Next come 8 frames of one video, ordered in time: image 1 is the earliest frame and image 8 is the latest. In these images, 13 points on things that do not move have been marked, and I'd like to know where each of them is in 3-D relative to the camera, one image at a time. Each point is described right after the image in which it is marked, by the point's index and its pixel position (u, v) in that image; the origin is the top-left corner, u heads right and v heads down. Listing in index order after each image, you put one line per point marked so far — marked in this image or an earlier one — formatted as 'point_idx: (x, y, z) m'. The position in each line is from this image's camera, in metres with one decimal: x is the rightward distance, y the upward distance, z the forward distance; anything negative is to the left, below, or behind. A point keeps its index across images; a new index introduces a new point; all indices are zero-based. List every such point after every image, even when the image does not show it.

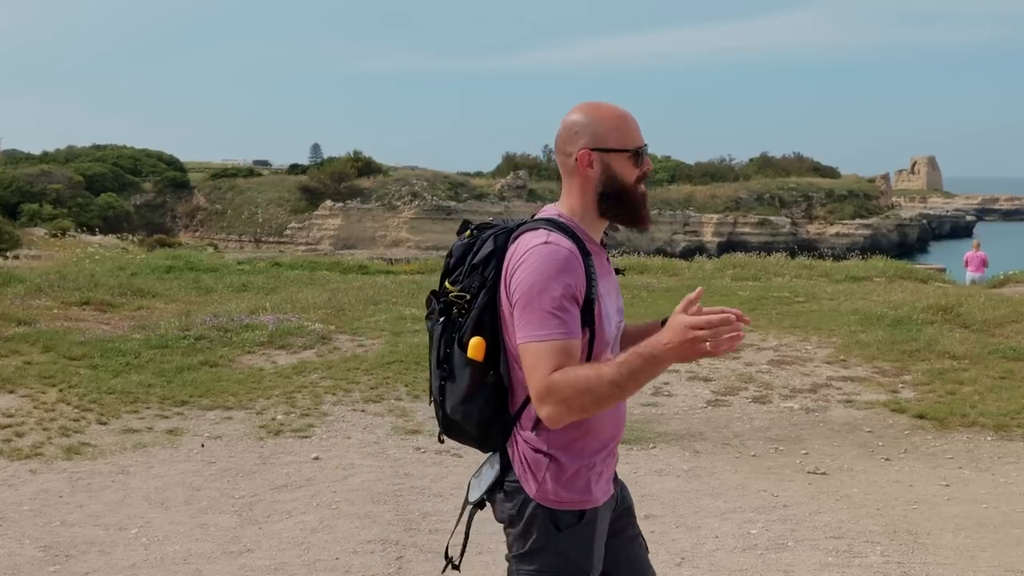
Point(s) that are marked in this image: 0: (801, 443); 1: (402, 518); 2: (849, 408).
0: (+1.5, -0.8, +6.8) m
1: (-0.4, -0.9, +5.0) m
2: (+2.0, -0.7, +7.6) m
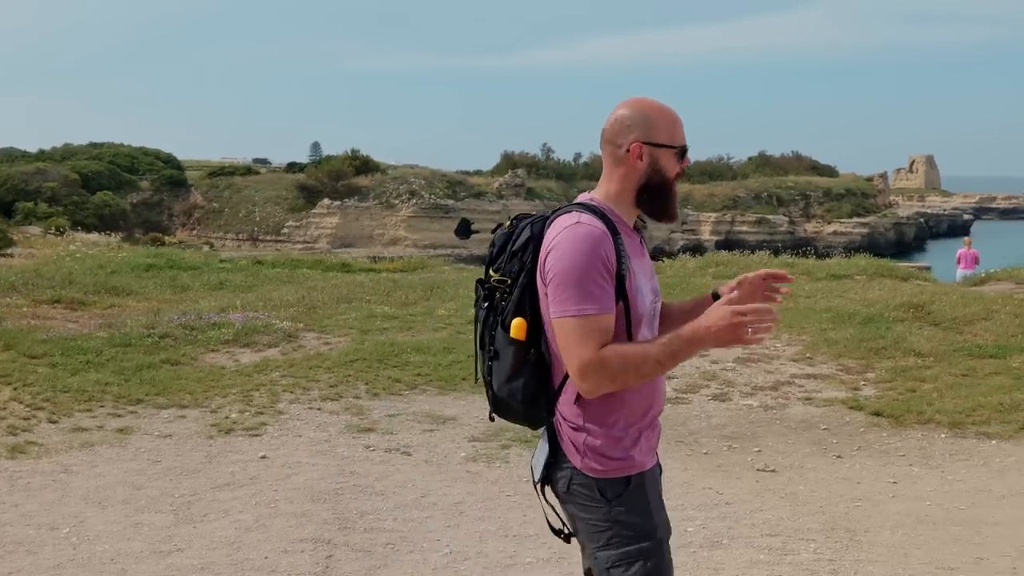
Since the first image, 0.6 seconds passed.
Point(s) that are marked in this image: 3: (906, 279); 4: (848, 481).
0: (+1.3, -0.8, +6.8) m
1: (-0.7, -0.9, +5.0) m
2: (+1.7, -0.7, +7.5) m
3: (+5.0, +0.1, +16.1) m
4: (+1.6, -0.9, +5.9) m
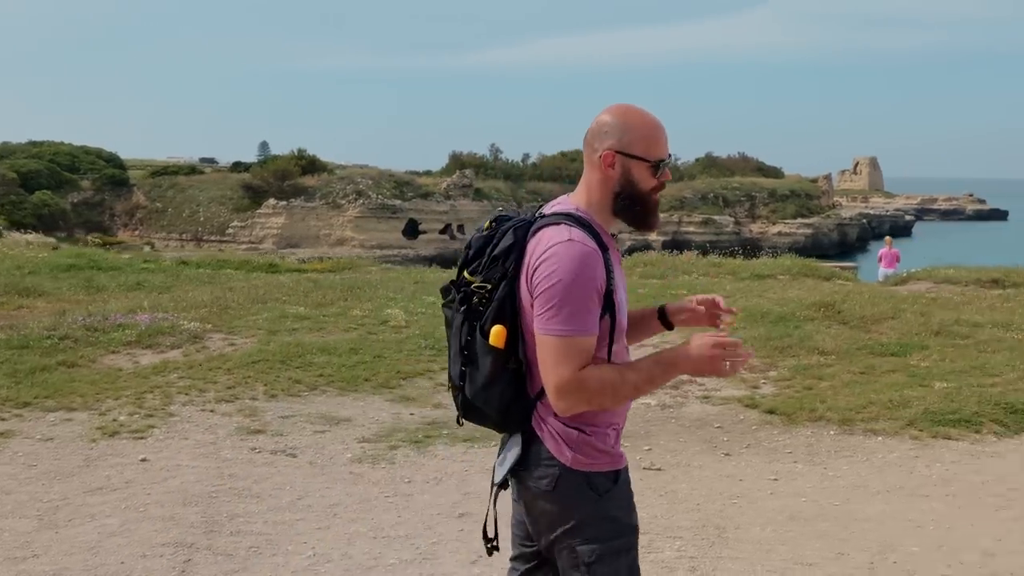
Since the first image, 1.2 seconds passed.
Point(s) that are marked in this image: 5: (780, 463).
0: (+0.7, -0.8, +6.8) m
1: (-1.2, -0.9, +4.9) m
2: (+1.1, -0.7, +7.6) m
3: (+4.0, +0.1, +16.2) m
4: (+1.0, -0.9, +5.9) m
5: (+1.3, -0.9, +6.2) m
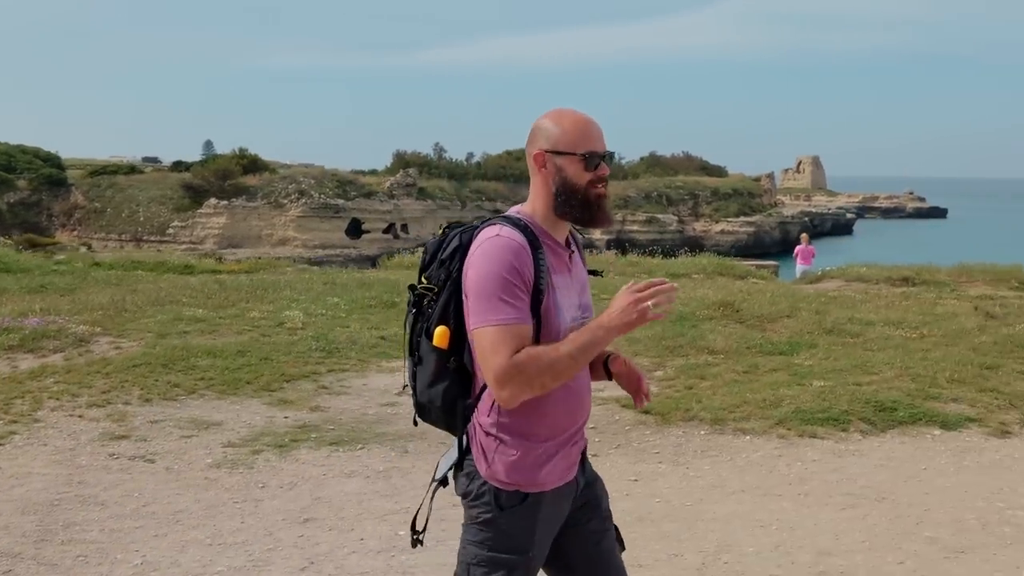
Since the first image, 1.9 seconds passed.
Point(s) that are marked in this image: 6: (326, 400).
0: (0.0, -0.8, +6.8) m
1: (-1.8, -0.9, +4.8) m
2: (+0.4, -0.7, +7.6) m
3: (+3.0, +0.1, +16.3) m
4: (+0.4, -0.9, +5.9) m
5: (+0.6, -0.9, +6.2) m
6: (-1.1, -0.7, +7.7) m
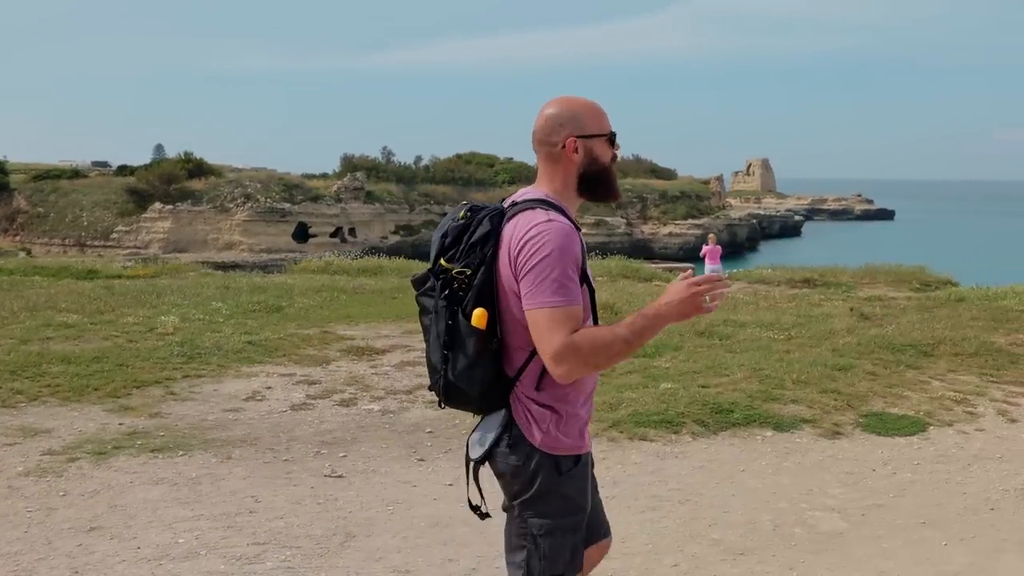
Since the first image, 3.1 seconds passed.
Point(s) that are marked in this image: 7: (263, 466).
0: (-0.9, -0.8, +6.7) m
1: (-2.6, -0.9, +4.7) m
2: (-0.5, -0.7, +7.5) m
3: (+1.7, +0.1, +16.4) m
4: (-0.5, -0.9, +5.9) m
5: (-0.2, -0.9, +6.2) m
6: (-2.0, -0.7, +7.6) m
7: (-1.2, -0.9, +6.2) m
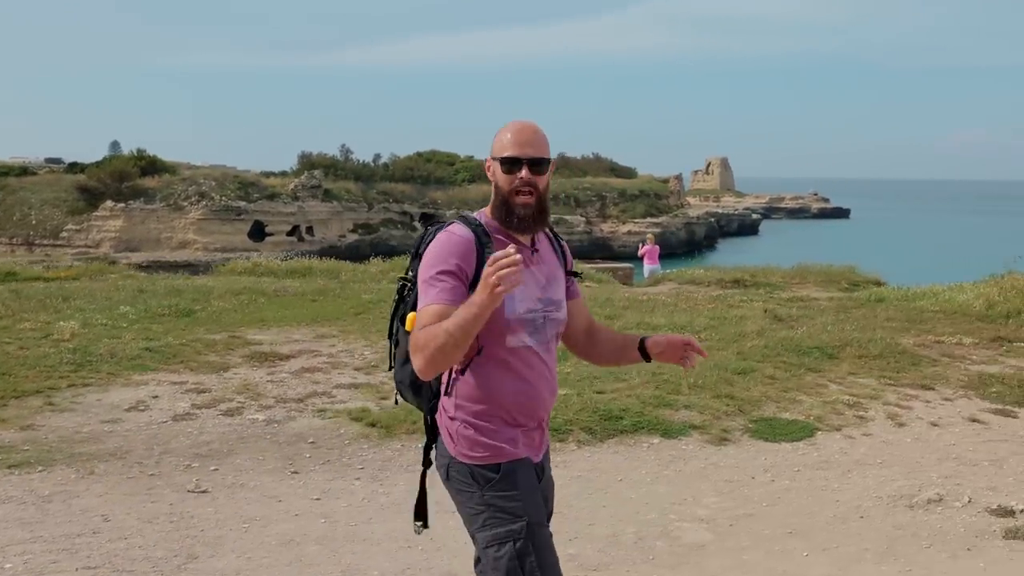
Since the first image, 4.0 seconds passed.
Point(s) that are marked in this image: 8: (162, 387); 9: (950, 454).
0: (-1.5, -0.9, +6.5) m
1: (-3.2, -1.0, +4.5) m
2: (-1.2, -0.8, +7.4) m
3: (+0.8, +0.1, +16.3) m
4: (-1.1, -1.0, +5.7) m
5: (-0.8, -0.9, +6.1) m
6: (-2.7, -0.7, +7.4) m
7: (-1.8, -0.9, +6.0) m
8: (-2.3, -0.6, +8.3) m
9: (+2.2, -0.8, +6.4) m
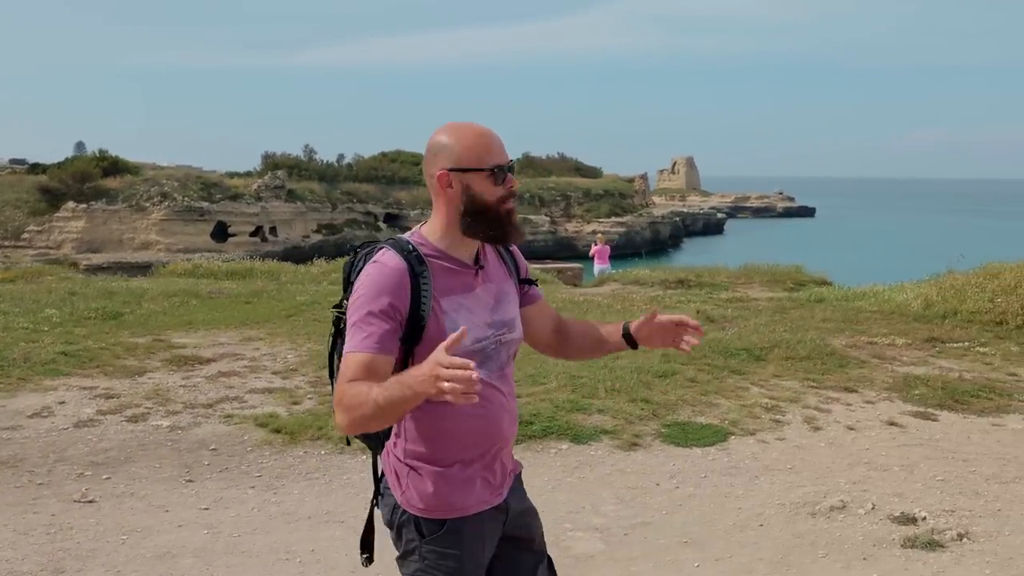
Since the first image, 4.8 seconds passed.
0: (-2.0, -0.9, +6.3) m
1: (-3.6, -1.0, +4.3) m
2: (-1.7, -0.8, +7.2) m
3: (+0.1, +0.1, +16.2) m
4: (-1.6, -1.0, +5.6) m
5: (-1.3, -0.9, +5.9) m
6: (-3.2, -0.8, +7.1) m
7: (-2.3, -0.9, +5.8) m
8: (-2.8, -0.7, +8.1) m
9: (+1.7, -0.9, +6.3) m
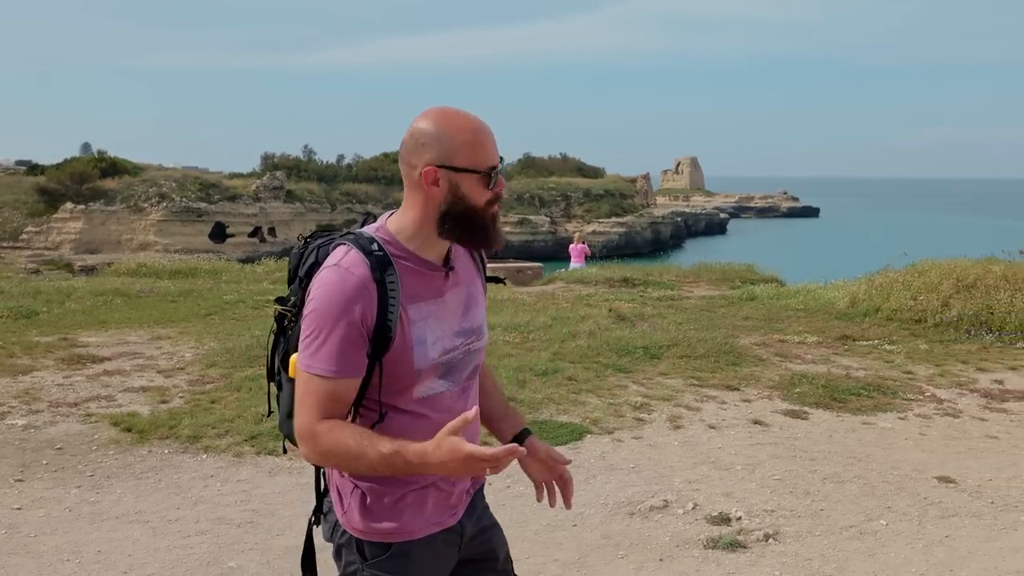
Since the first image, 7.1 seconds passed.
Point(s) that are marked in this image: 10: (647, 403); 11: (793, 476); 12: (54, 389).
0: (-2.8, -0.9, +6.2) m
1: (-4.4, -1.0, +4.2) m
2: (-2.4, -0.8, +7.1) m
3: (-0.7, +0.1, +16.0) m
4: (-2.3, -1.0, +5.4) m
5: (-2.1, -0.9, +5.8) m
6: (-4.0, -0.7, +7.0) m
7: (-3.1, -0.9, +5.7) m
8: (-3.6, -0.7, +8.0) m
9: (+1.0, -0.8, +6.2) m
10: (+0.8, -0.7, +7.4) m
11: (+1.3, -0.9, +5.8) m
12: (-2.9, -0.6, +8.1) m
